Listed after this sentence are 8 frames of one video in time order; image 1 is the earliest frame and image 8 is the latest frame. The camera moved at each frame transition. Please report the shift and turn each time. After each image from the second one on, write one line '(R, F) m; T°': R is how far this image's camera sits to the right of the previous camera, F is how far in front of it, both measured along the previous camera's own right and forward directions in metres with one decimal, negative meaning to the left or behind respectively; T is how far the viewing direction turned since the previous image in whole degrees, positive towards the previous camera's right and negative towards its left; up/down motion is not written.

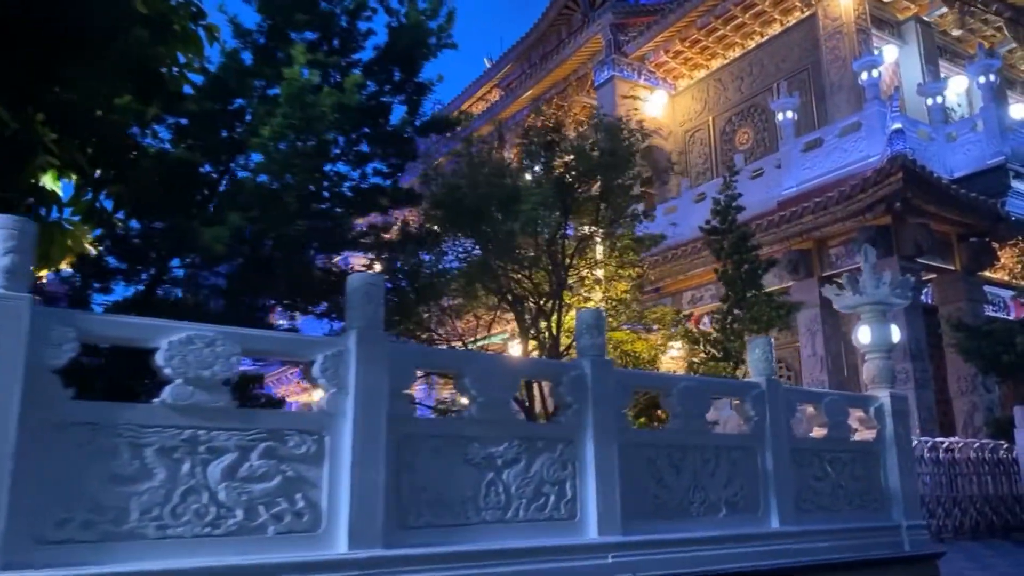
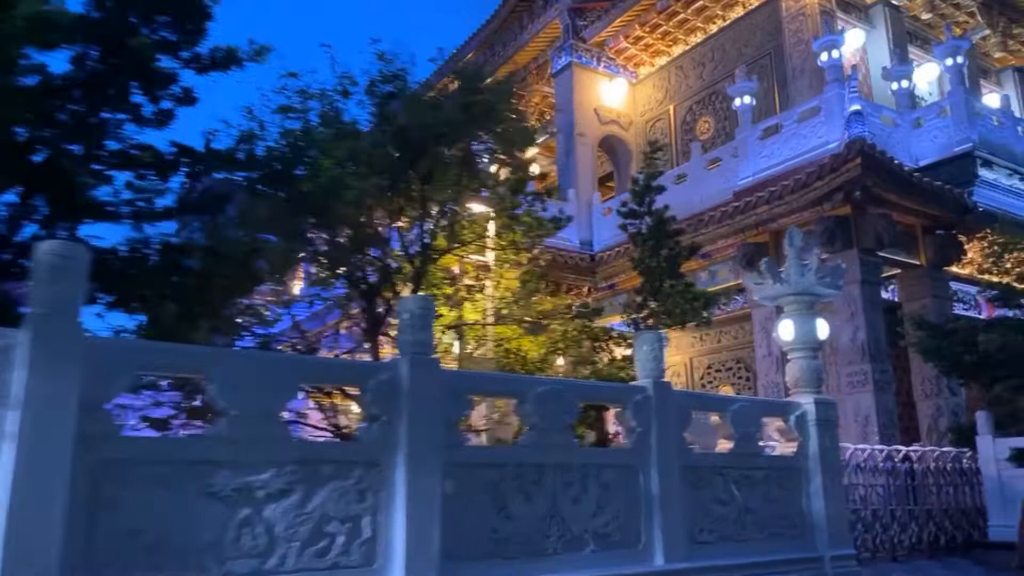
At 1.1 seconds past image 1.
(+0.7, +0.8) m; +1°
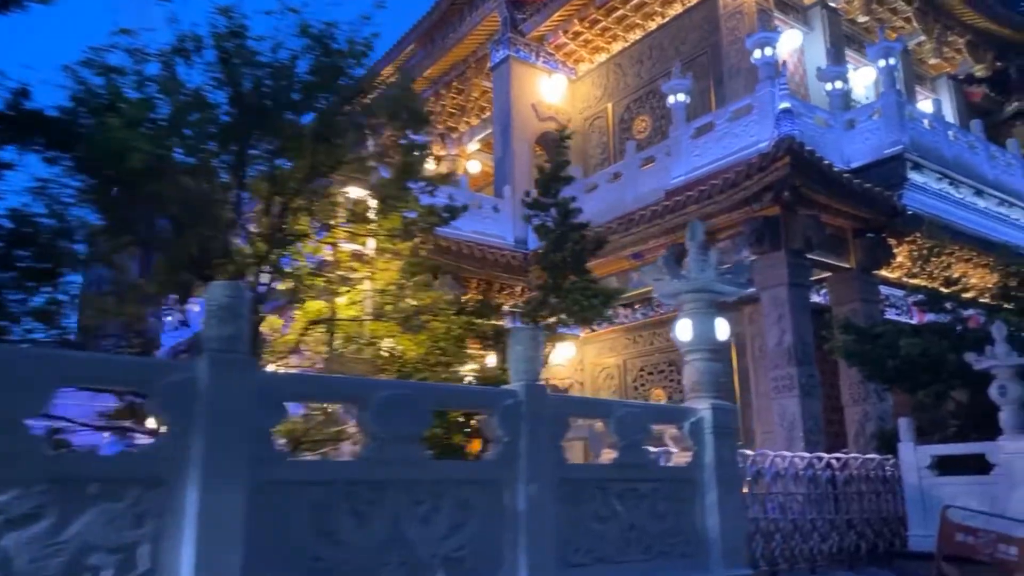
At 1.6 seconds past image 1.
(+0.4, +0.4) m; +3°
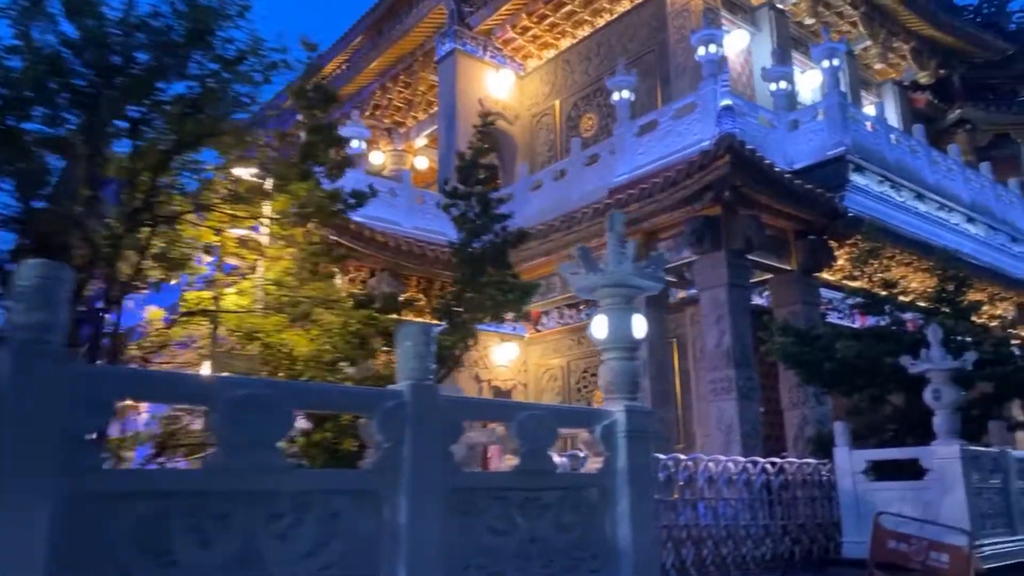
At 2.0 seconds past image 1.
(+0.3, +0.3) m; +3°
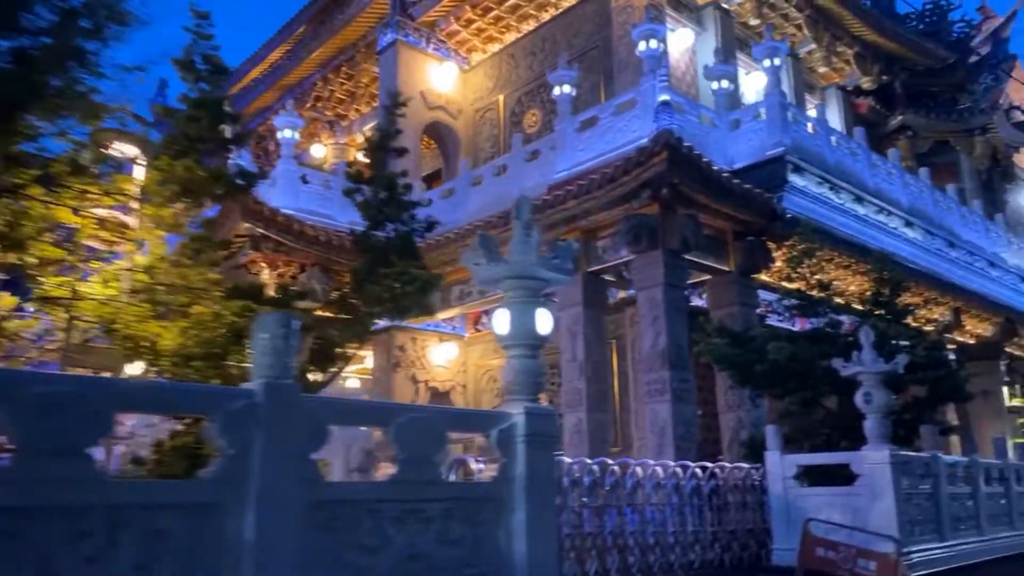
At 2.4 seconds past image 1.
(+0.3, +0.3) m; +3°
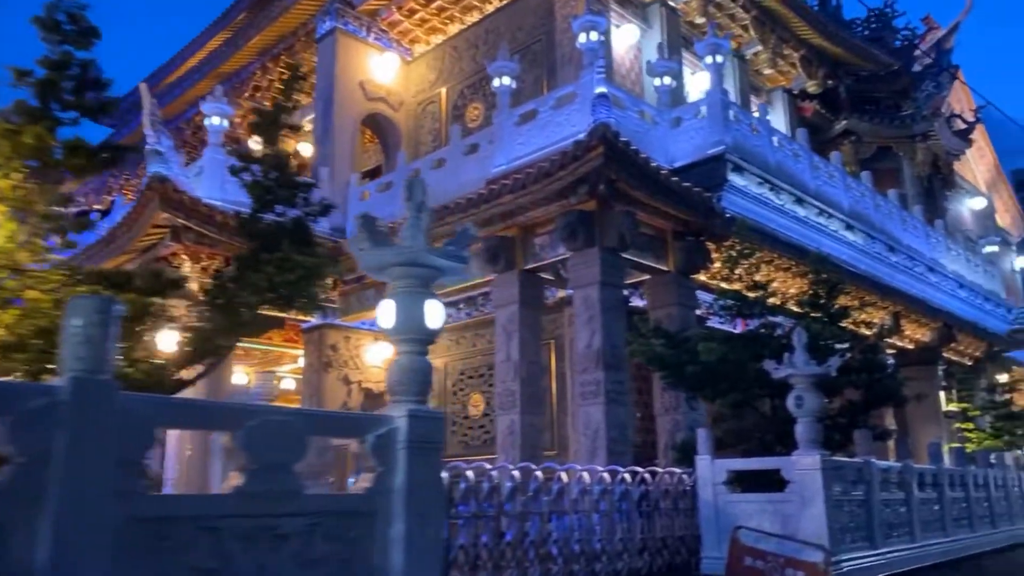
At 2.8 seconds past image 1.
(+0.3, +0.4) m; +3°
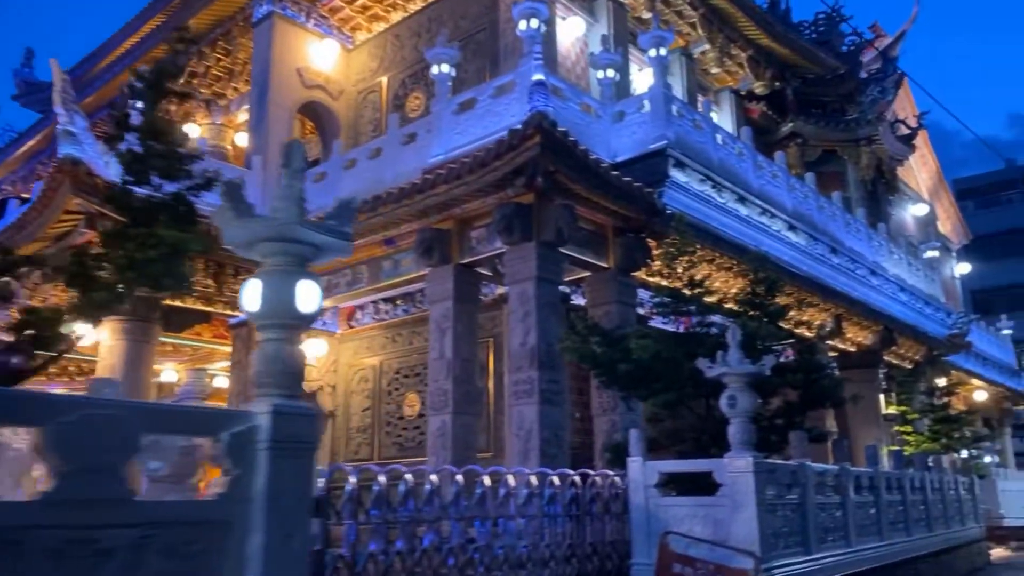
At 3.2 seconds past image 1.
(+0.3, +0.4) m; +3°
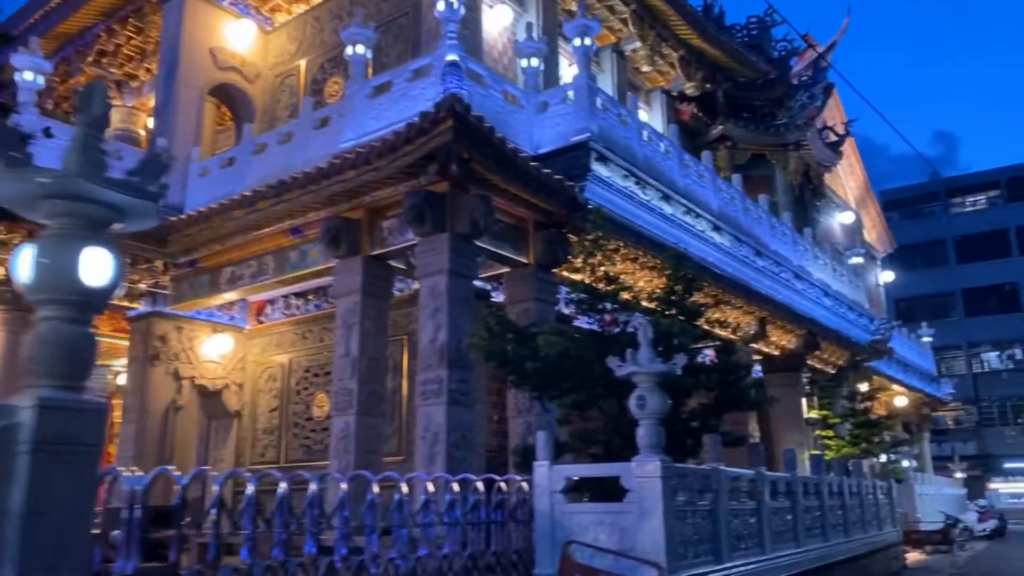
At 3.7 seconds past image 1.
(+0.3, +0.4) m; +4°
